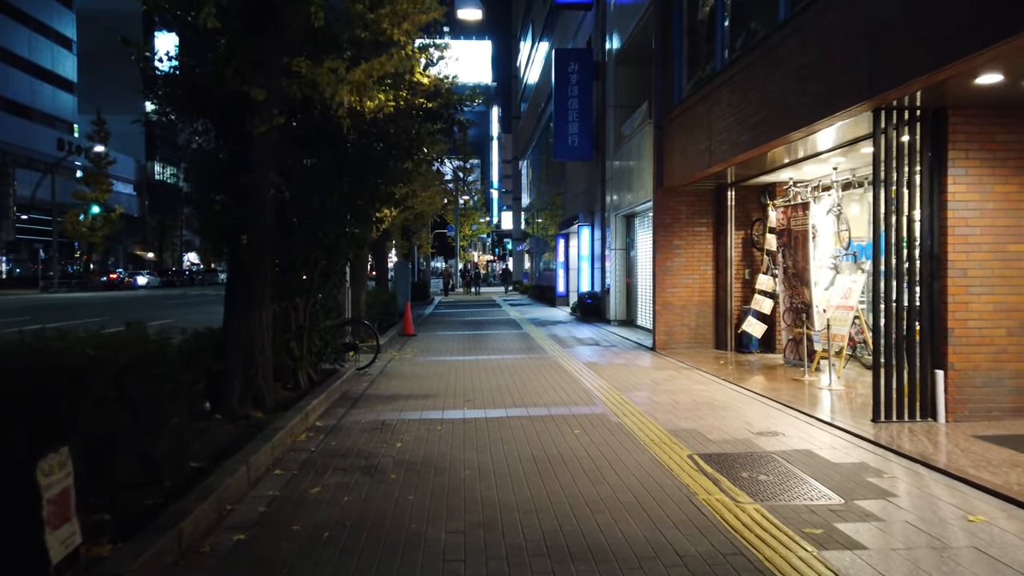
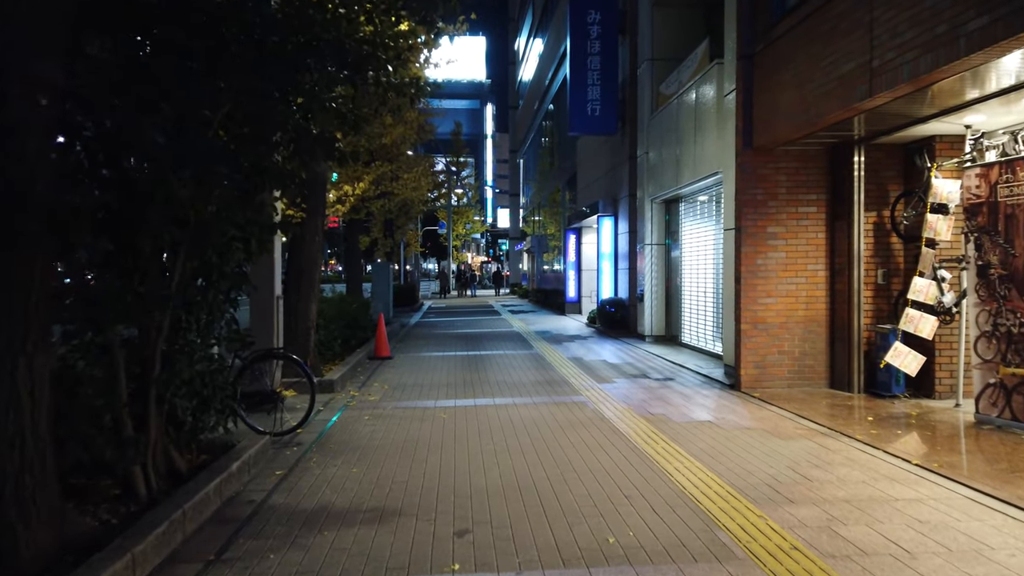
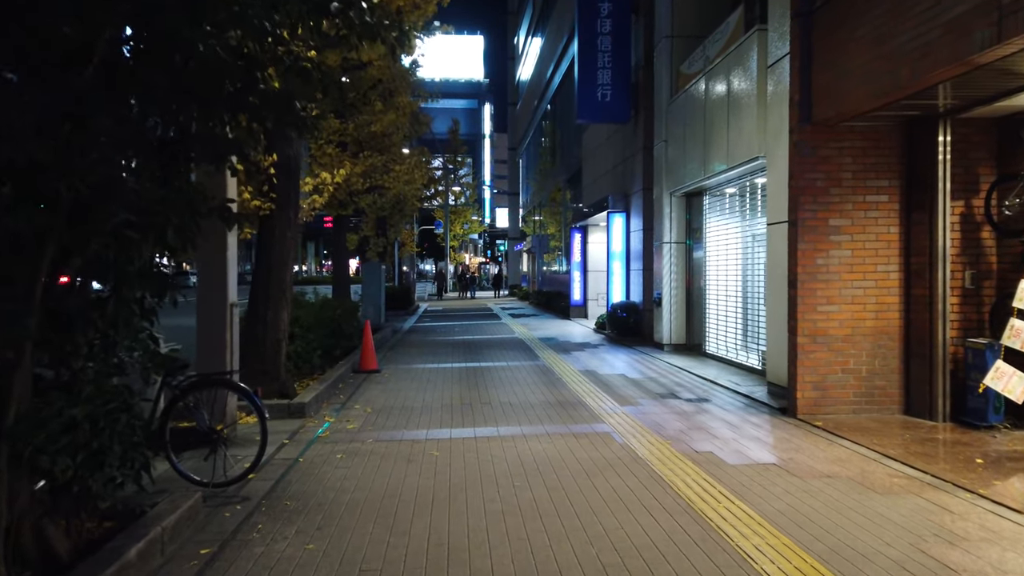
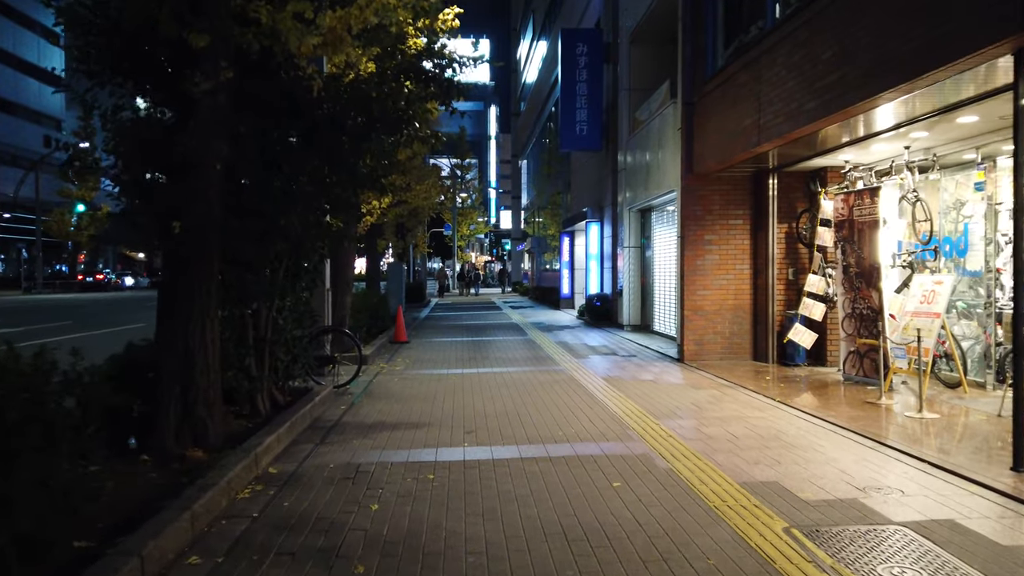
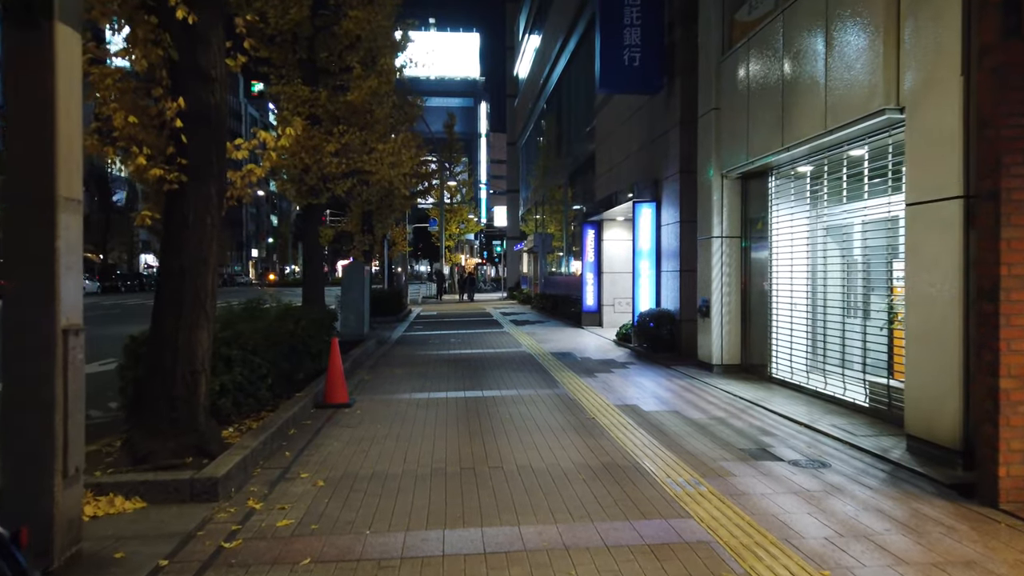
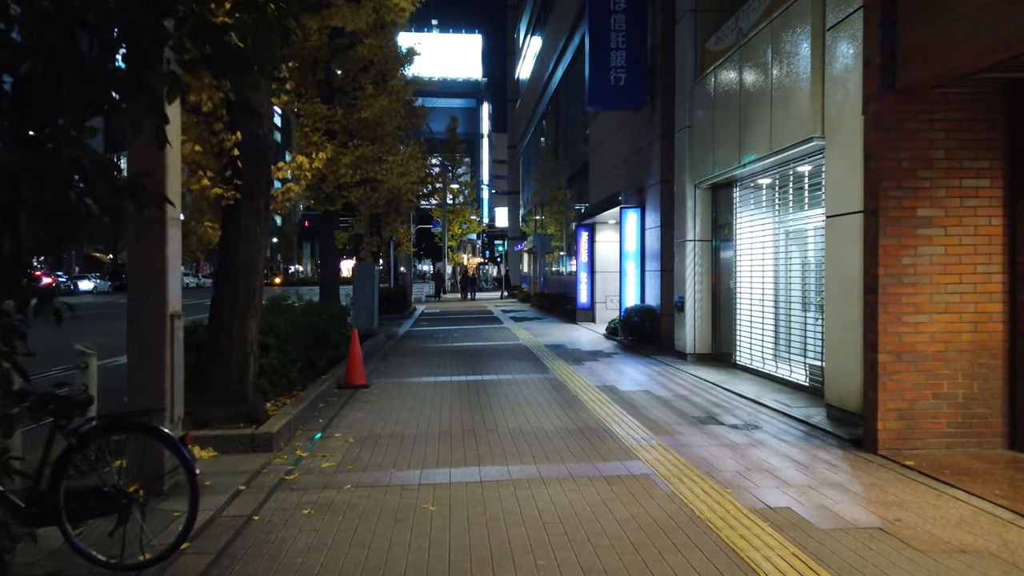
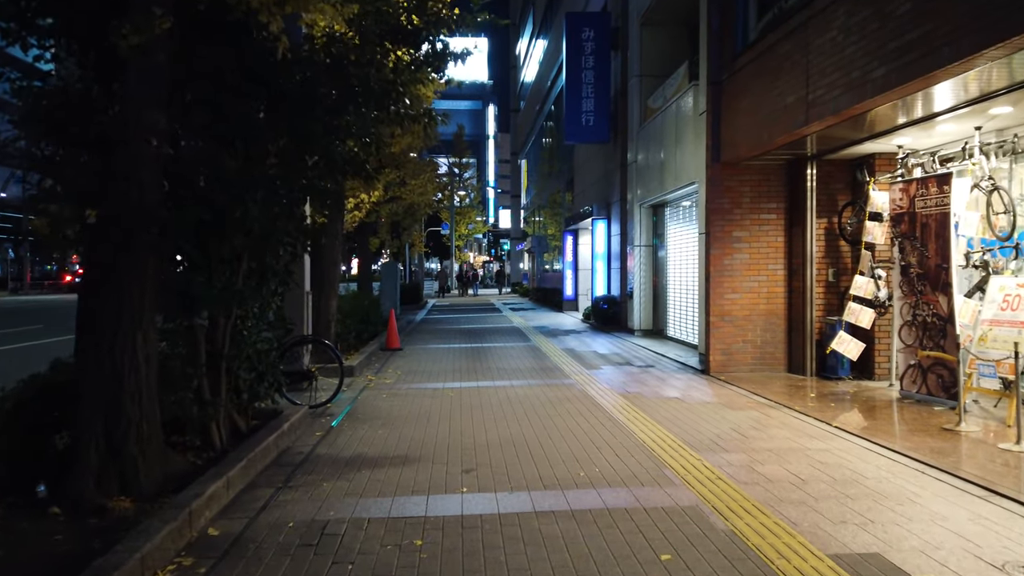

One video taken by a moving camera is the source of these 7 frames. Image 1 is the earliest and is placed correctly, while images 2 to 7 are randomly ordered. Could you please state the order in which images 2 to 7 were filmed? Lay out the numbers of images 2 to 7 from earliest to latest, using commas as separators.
4, 7, 2, 3, 6, 5
